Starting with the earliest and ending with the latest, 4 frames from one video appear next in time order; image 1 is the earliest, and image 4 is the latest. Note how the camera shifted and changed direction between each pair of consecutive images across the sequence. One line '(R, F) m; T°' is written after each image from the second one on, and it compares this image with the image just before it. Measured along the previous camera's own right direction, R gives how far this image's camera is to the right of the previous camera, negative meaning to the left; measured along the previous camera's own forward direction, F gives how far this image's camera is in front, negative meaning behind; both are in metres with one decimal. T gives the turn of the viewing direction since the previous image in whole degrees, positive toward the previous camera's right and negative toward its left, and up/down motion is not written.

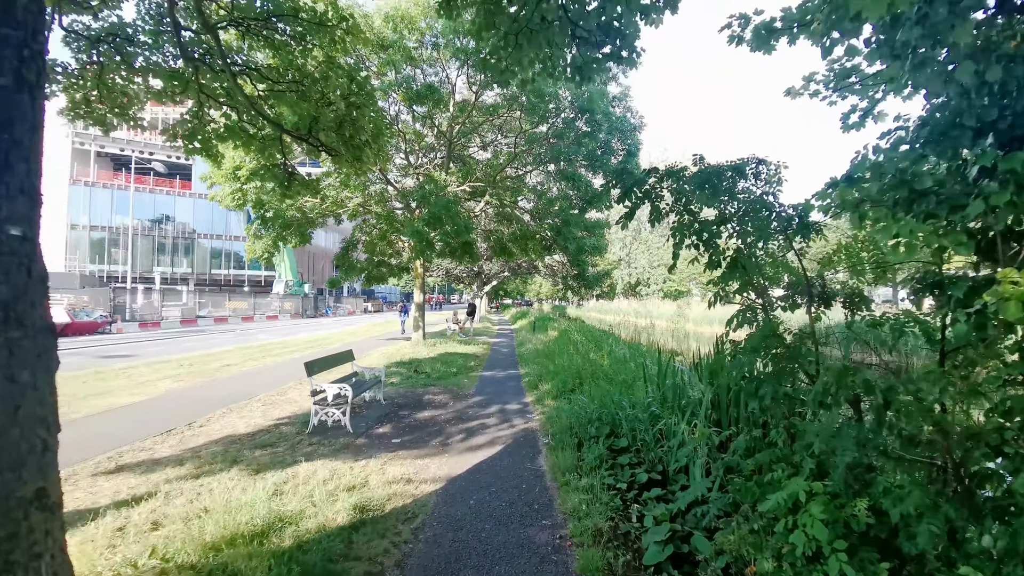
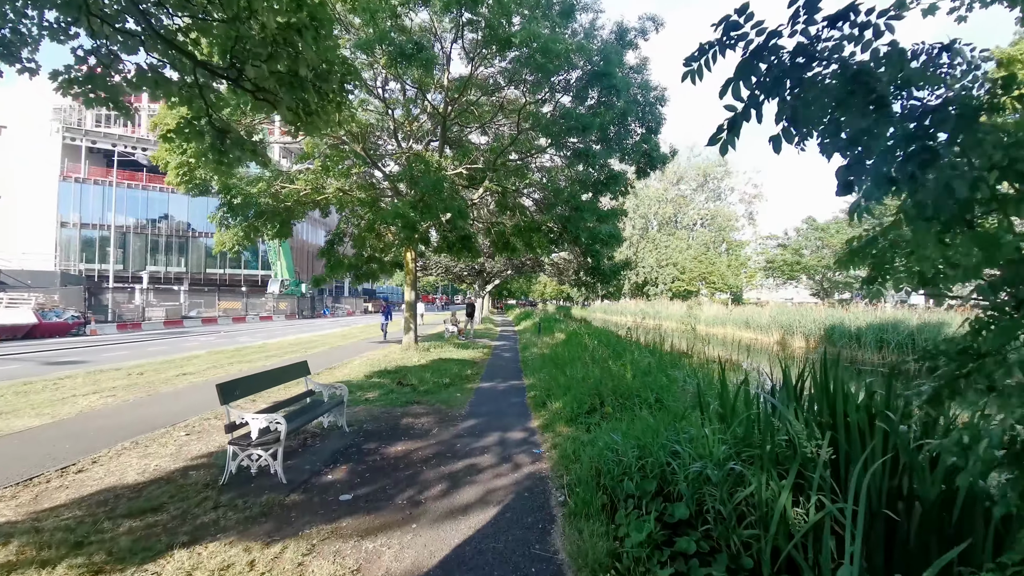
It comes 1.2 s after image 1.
(0.0, +1.2) m; 0°
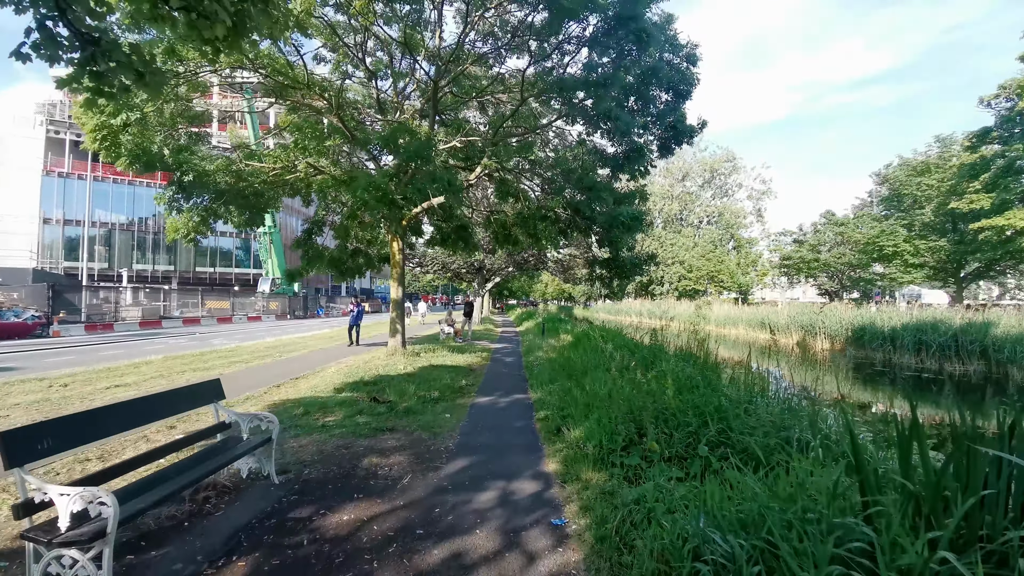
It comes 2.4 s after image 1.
(0.0, +1.2) m; 0°
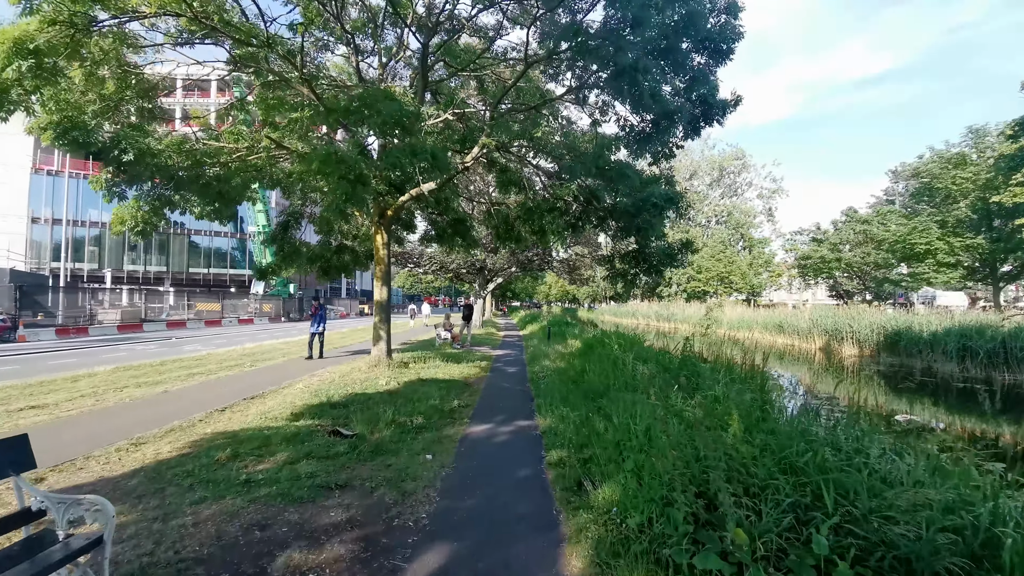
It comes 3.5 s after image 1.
(0.0, +1.1) m; 0°
